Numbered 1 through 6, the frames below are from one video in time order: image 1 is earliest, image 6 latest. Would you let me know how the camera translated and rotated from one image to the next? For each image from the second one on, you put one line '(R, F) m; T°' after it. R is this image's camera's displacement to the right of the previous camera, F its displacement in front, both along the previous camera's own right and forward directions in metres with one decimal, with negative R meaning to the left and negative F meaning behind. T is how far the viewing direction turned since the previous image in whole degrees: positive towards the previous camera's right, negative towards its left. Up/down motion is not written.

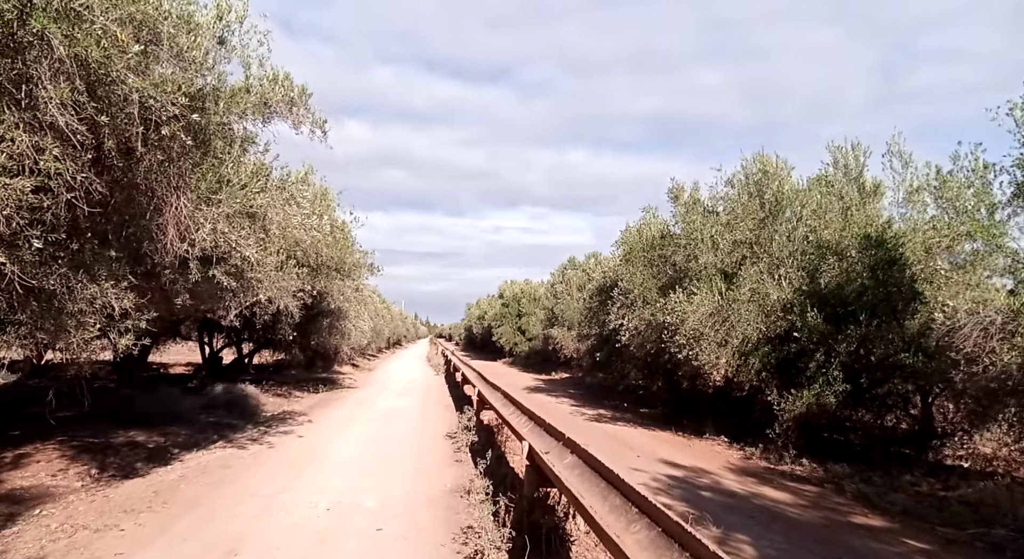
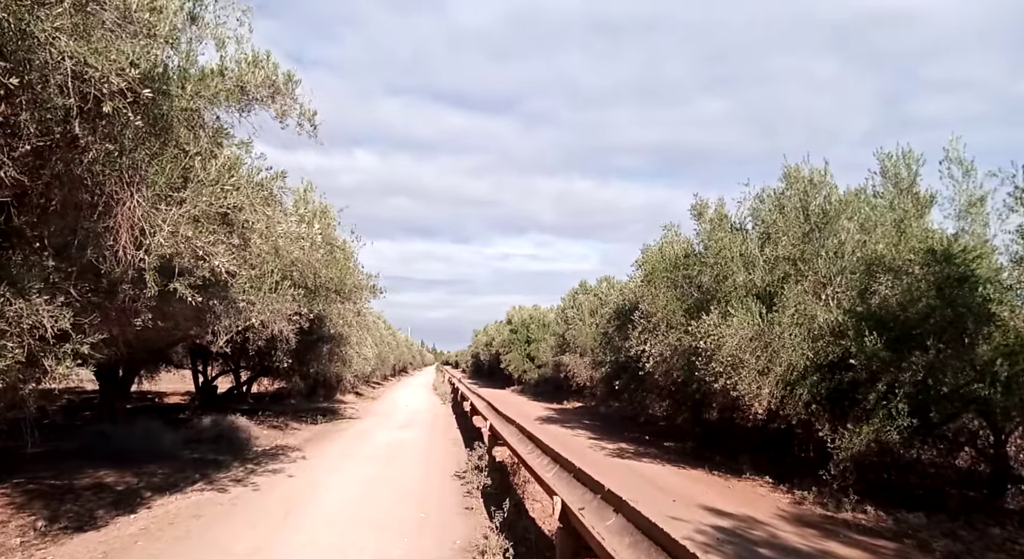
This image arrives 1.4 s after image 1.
(-0.2, +1.4) m; -1°
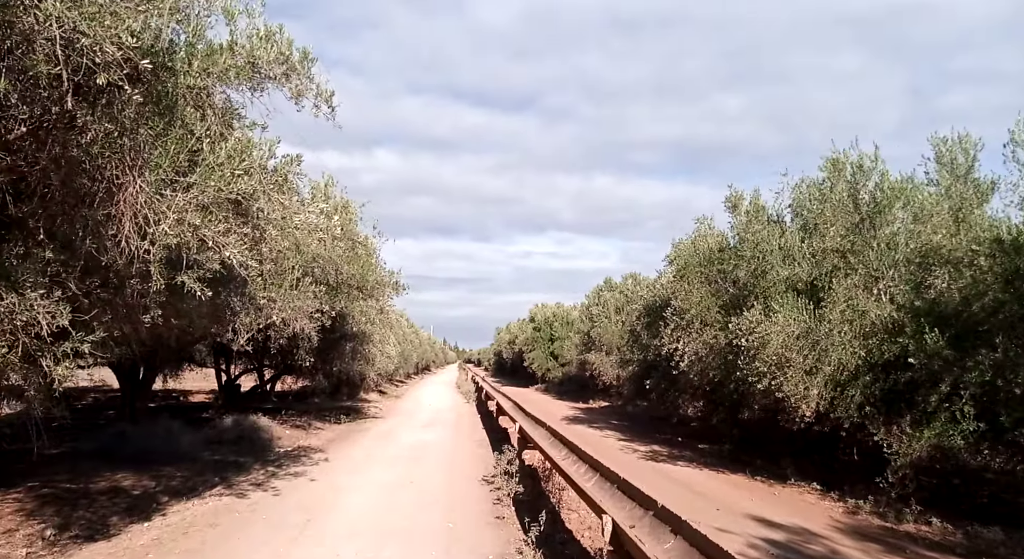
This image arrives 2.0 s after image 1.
(-0.2, +0.6) m; -2°
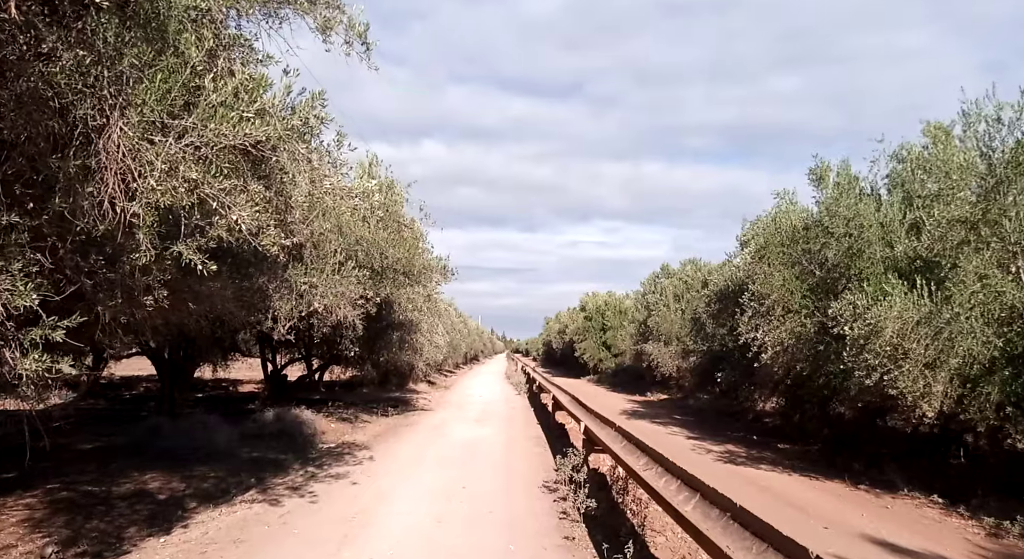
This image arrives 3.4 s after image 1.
(-0.3, +1.4) m; -4°
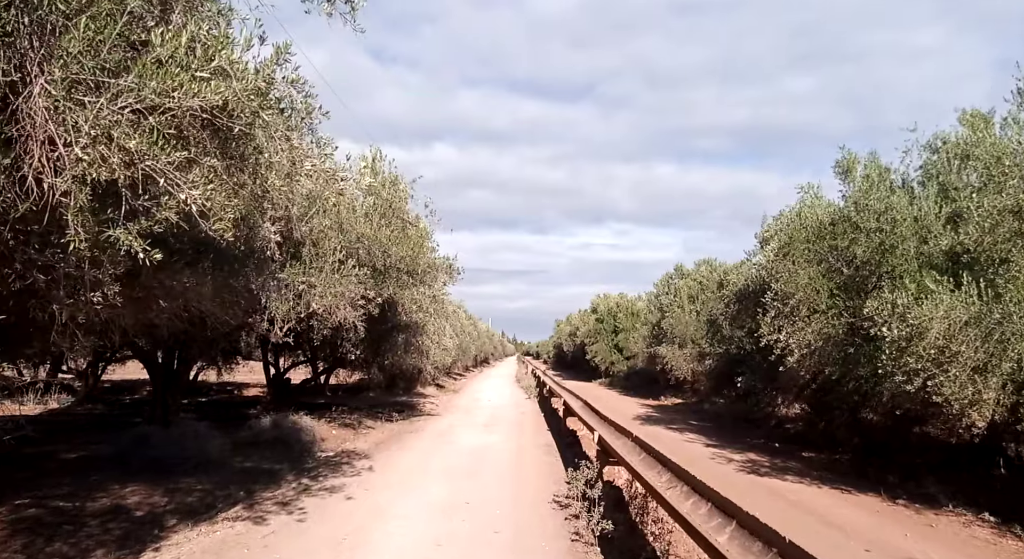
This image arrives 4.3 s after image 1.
(0.0, +0.8) m; -1°
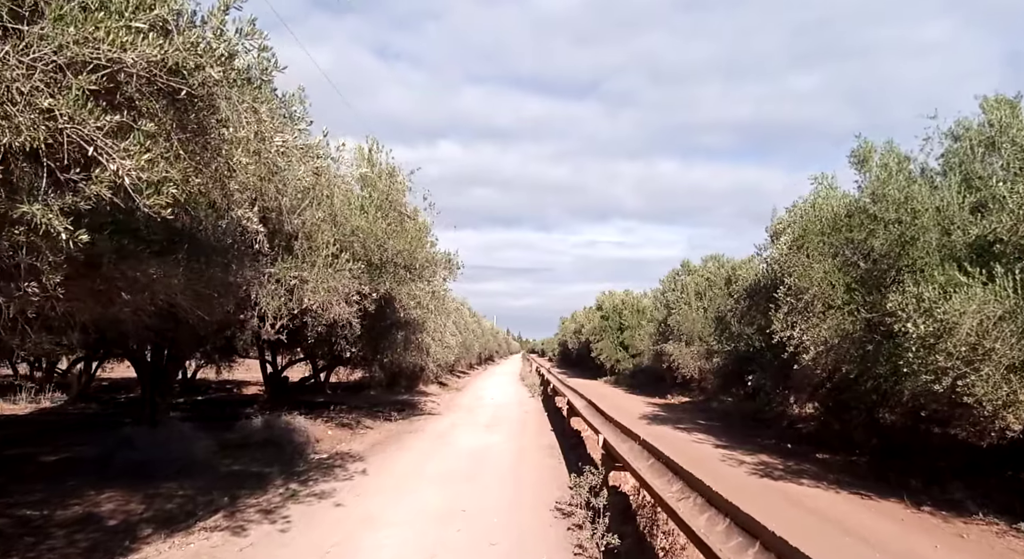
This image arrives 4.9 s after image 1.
(+0.1, +0.6) m; 0°
